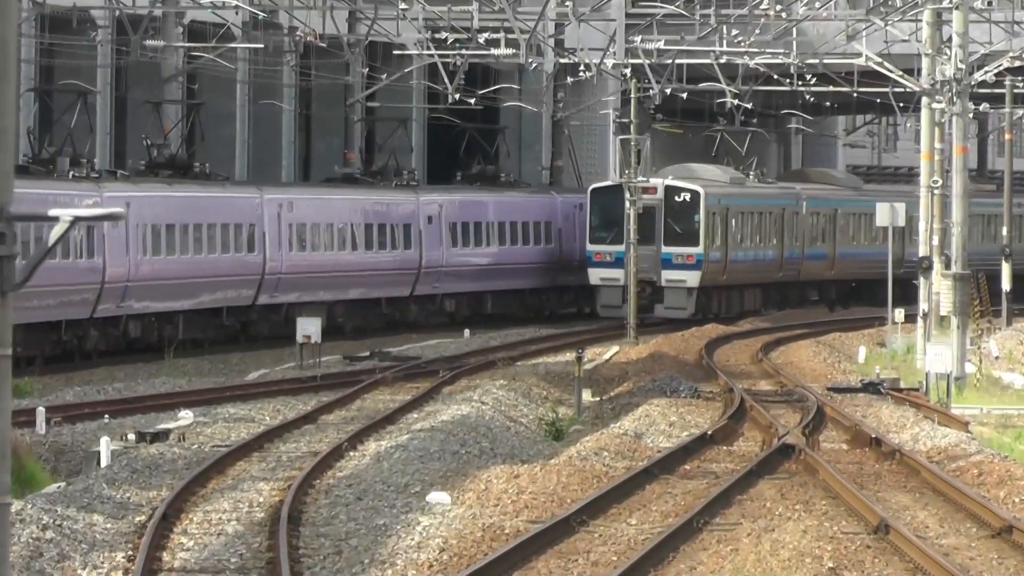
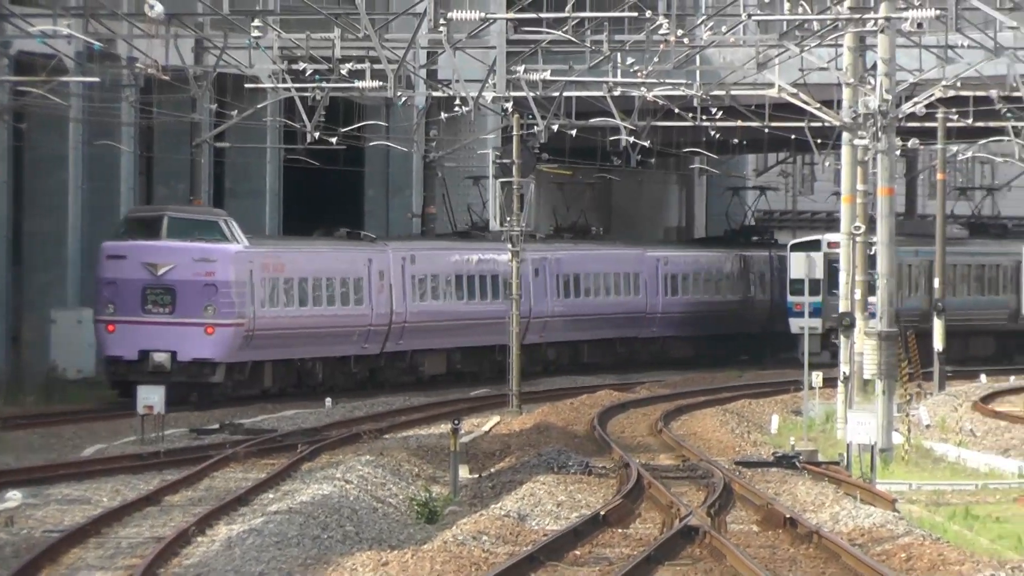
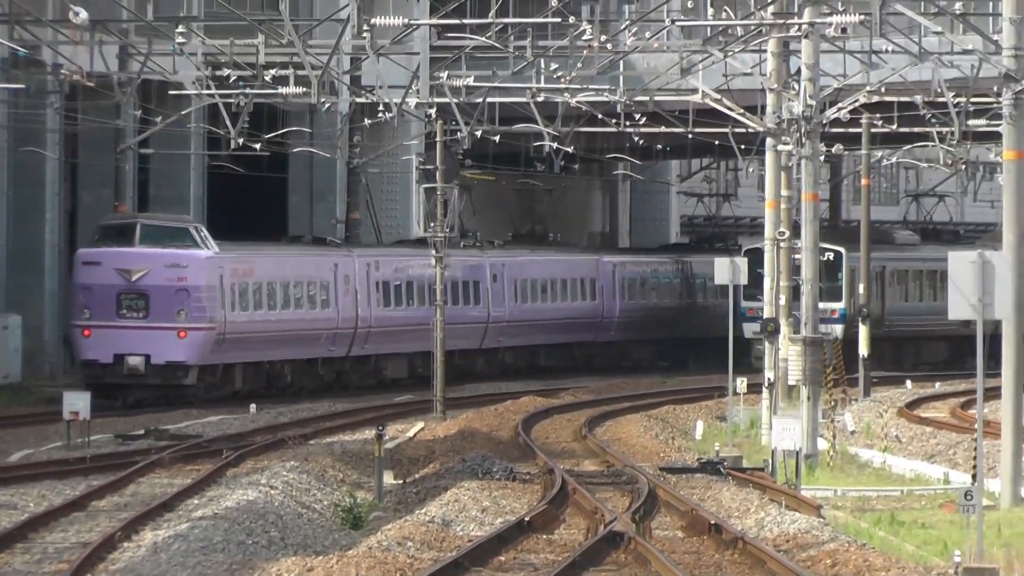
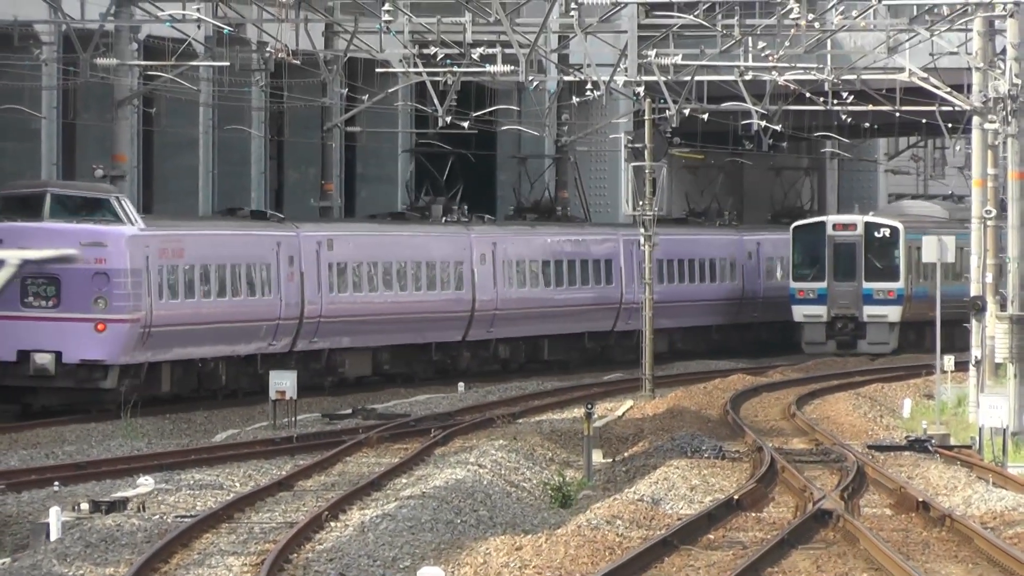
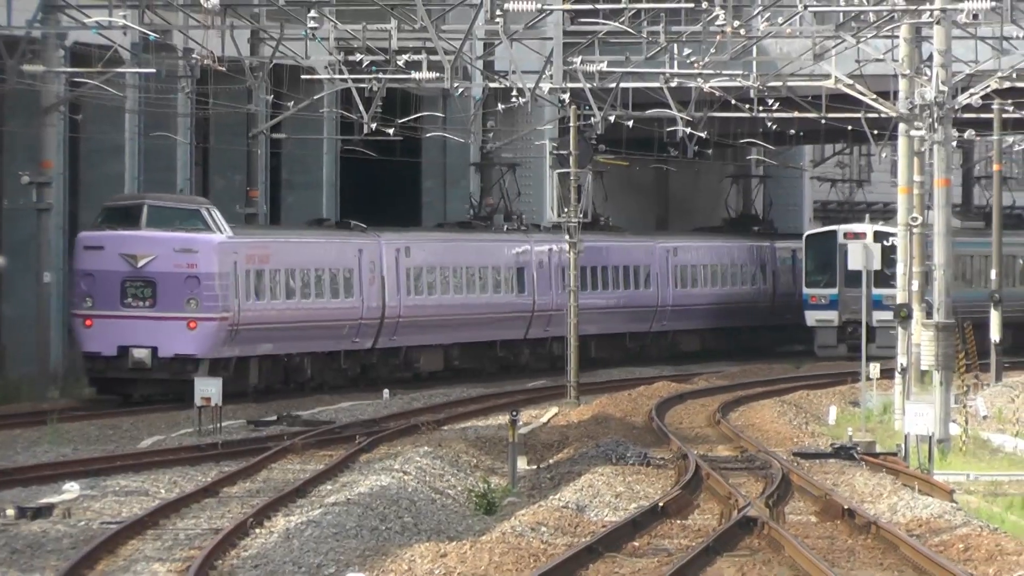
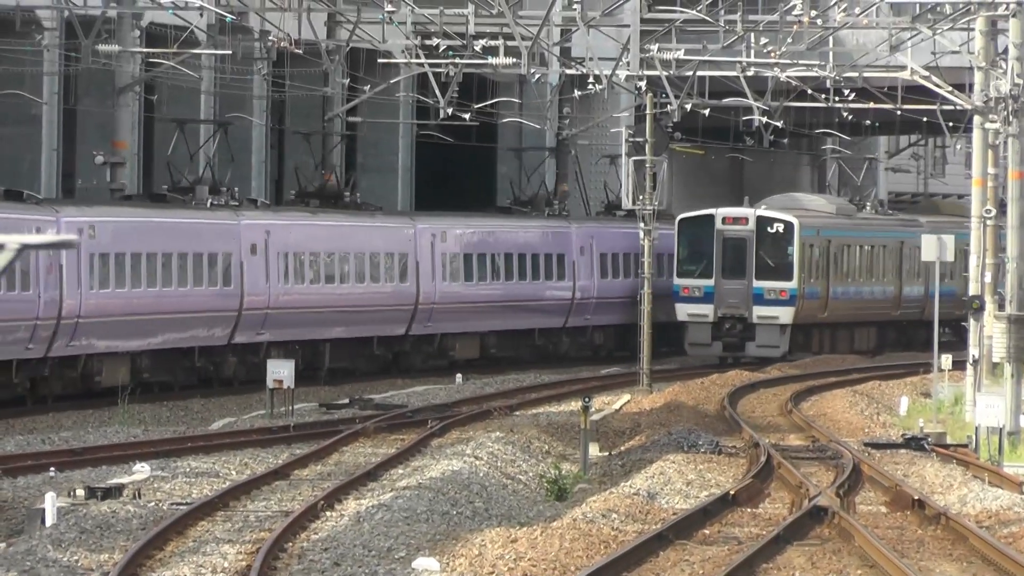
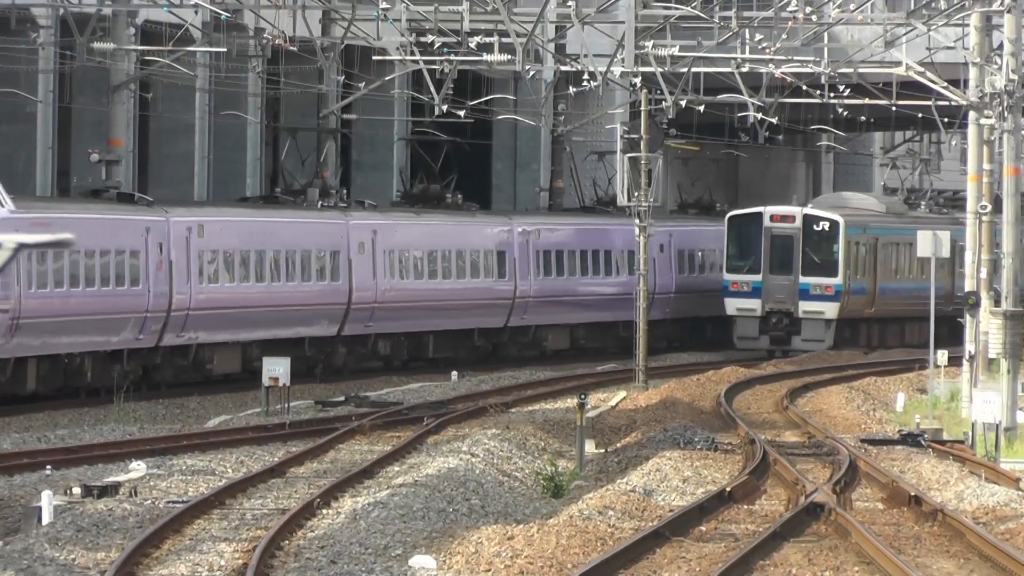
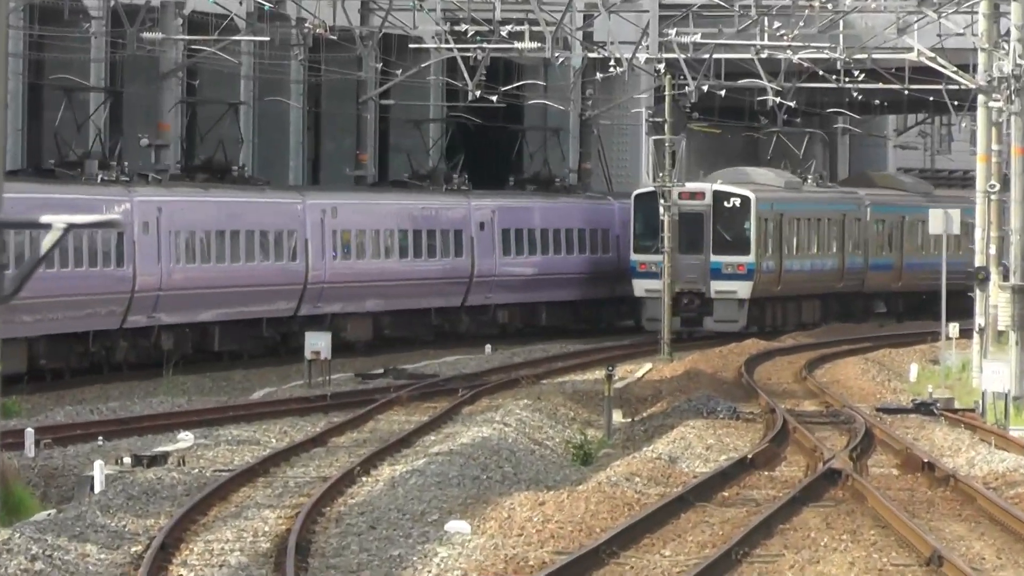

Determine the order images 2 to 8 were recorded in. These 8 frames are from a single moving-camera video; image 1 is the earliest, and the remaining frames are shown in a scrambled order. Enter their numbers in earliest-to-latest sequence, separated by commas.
8, 6, 7, 4, 5, 2, 3
